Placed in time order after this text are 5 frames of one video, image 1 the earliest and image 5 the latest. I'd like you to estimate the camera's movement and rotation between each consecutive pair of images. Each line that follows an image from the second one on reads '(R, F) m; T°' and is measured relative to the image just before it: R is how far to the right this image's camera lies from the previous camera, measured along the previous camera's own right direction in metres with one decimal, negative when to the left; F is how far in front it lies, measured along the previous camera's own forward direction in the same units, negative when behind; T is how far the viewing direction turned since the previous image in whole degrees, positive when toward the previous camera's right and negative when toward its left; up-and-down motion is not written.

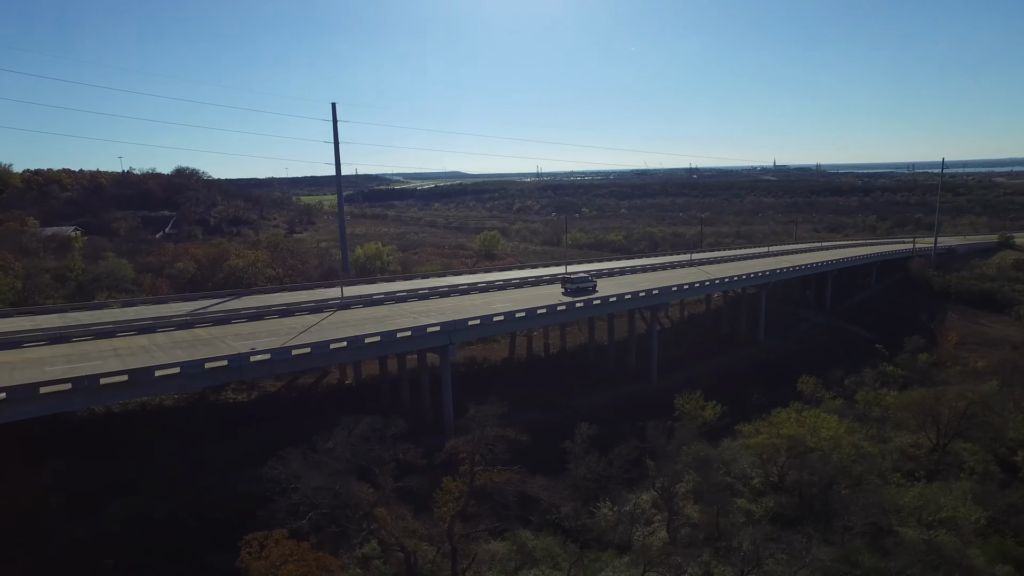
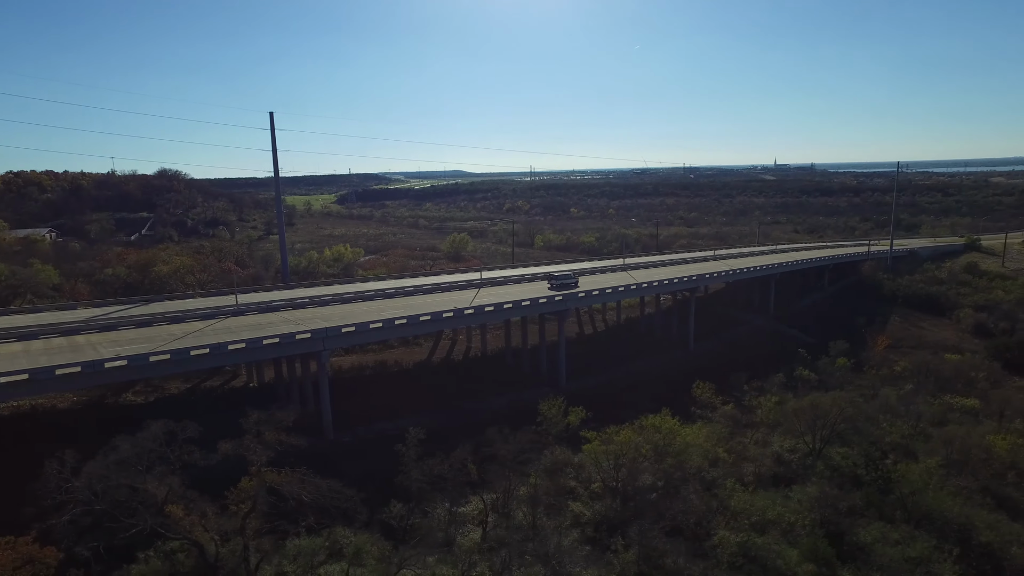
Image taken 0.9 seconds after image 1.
(+5.0, -1.0) m; -1°
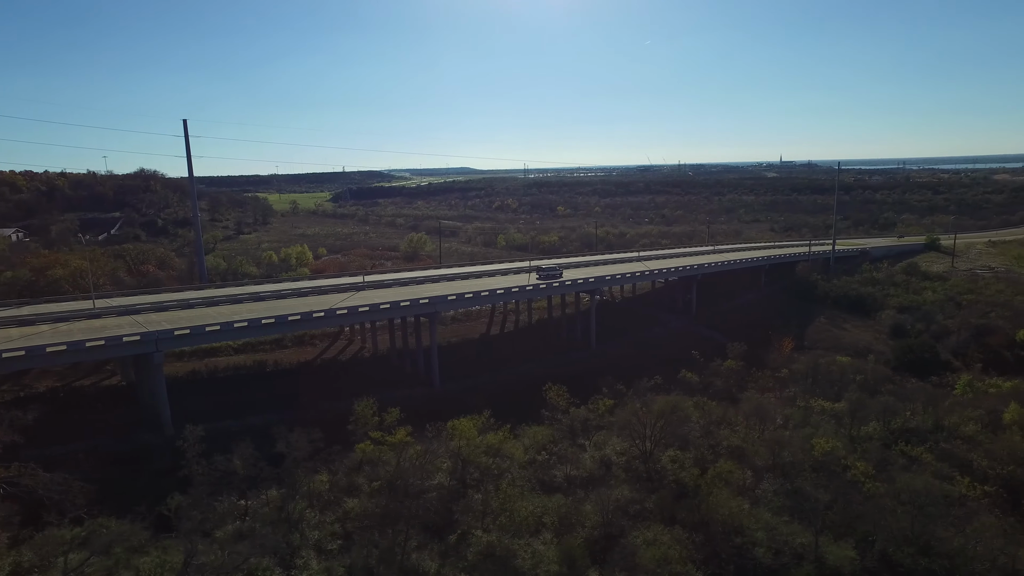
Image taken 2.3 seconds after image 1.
(+7.4, -0.9) m; -1°
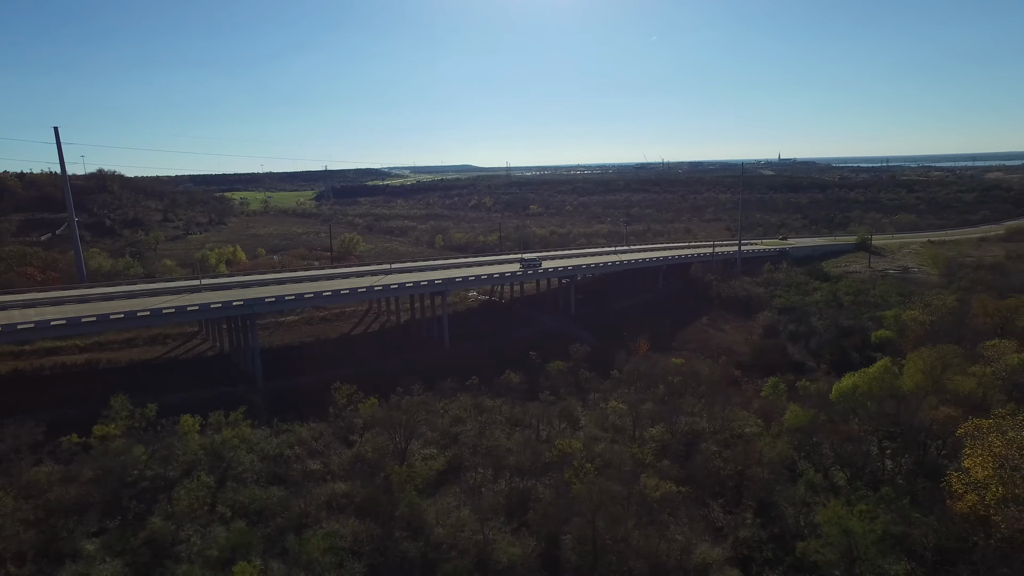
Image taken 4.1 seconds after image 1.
(+10.8, -1.0) m; -1°
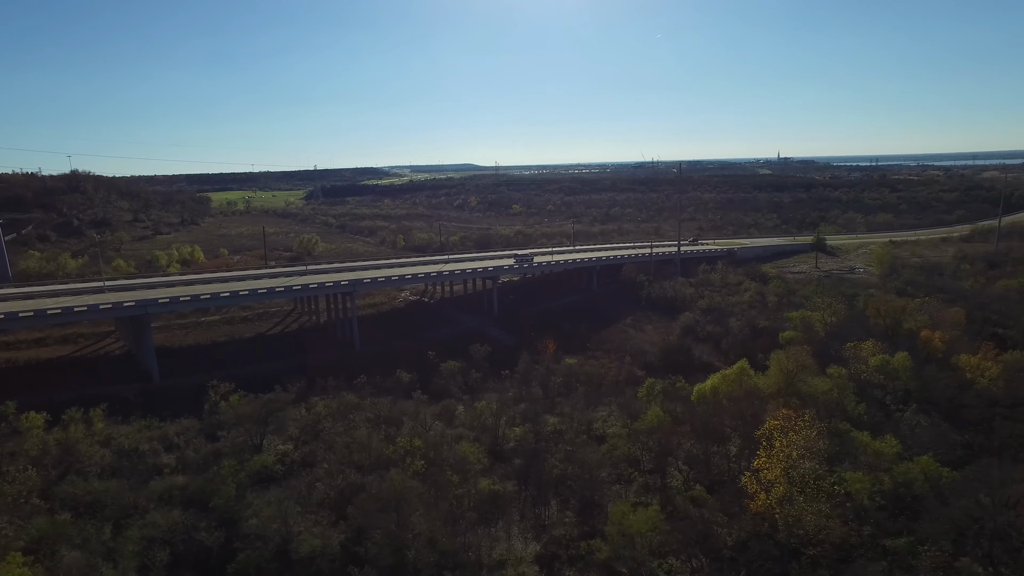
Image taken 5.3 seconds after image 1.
(+6.9, -0.7) m; -1°
